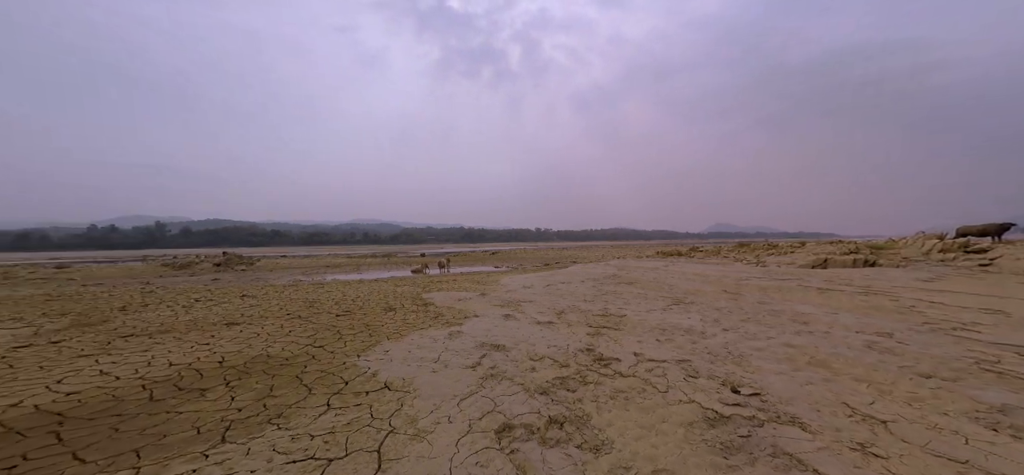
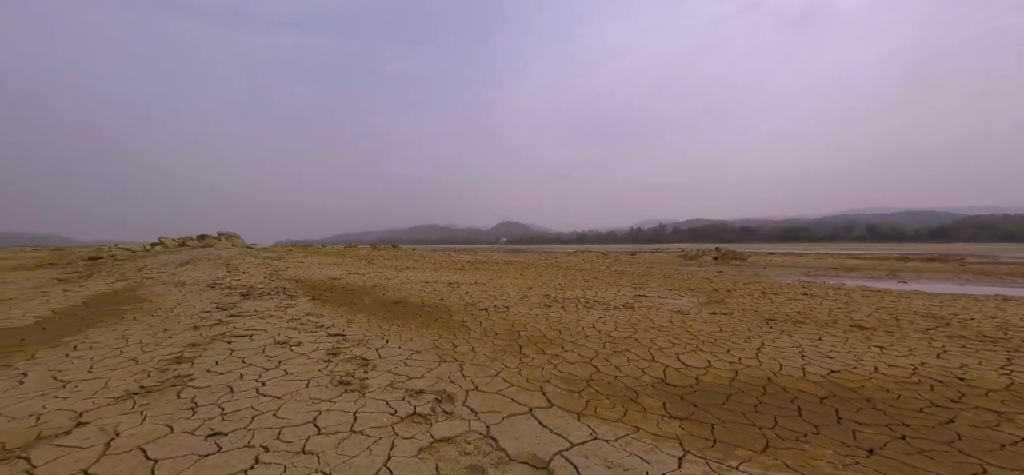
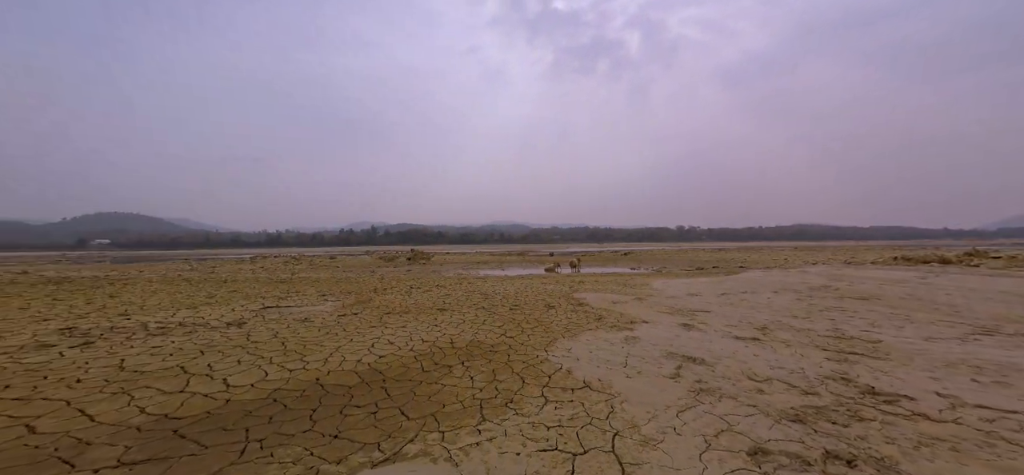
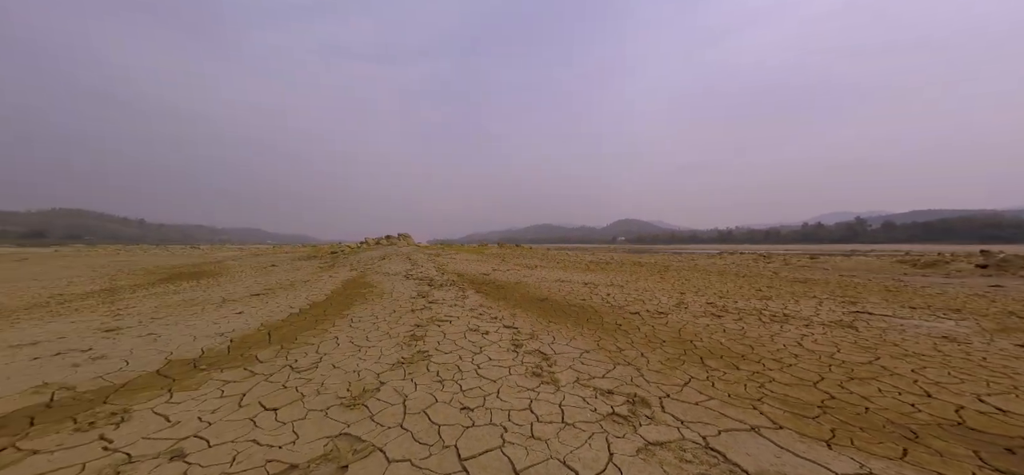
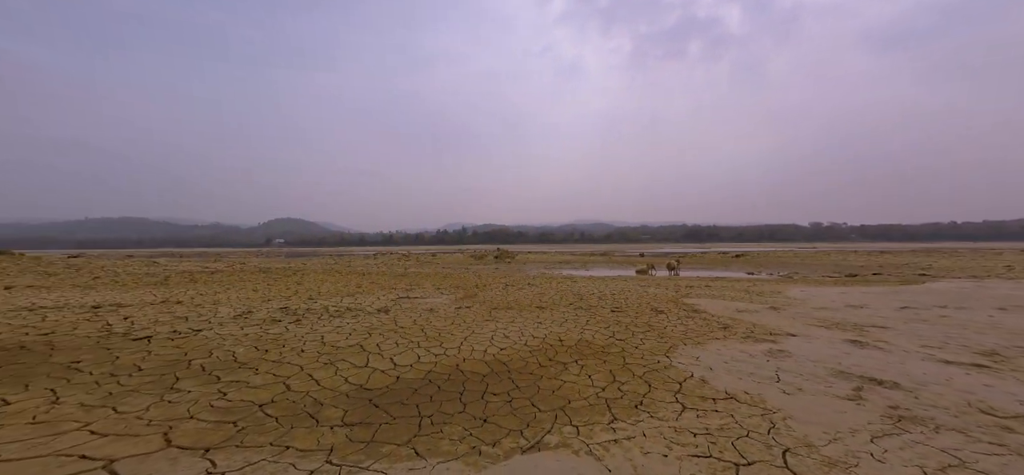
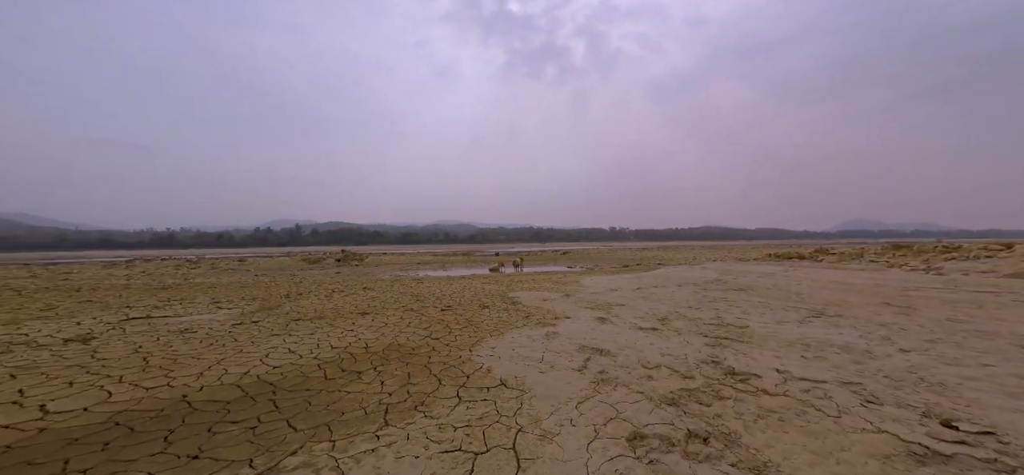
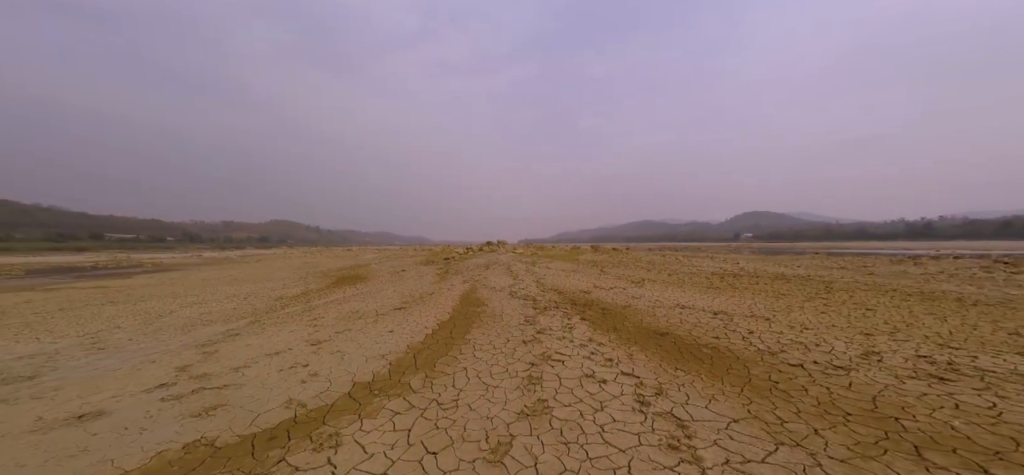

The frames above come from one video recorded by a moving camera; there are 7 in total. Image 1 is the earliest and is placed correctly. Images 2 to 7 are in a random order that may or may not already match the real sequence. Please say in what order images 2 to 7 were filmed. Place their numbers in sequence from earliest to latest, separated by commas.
6, 3, 5, 2, 4, 7
